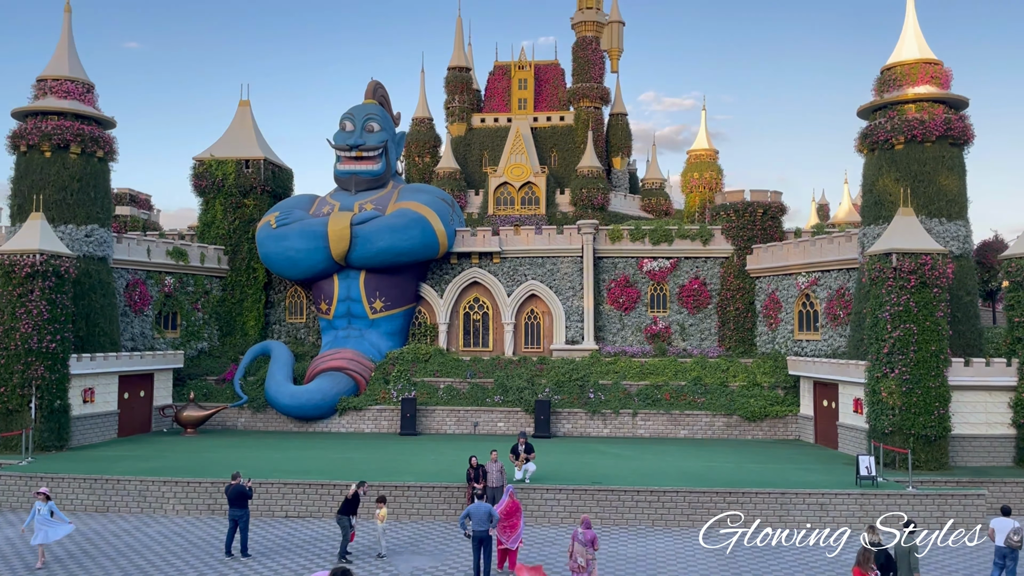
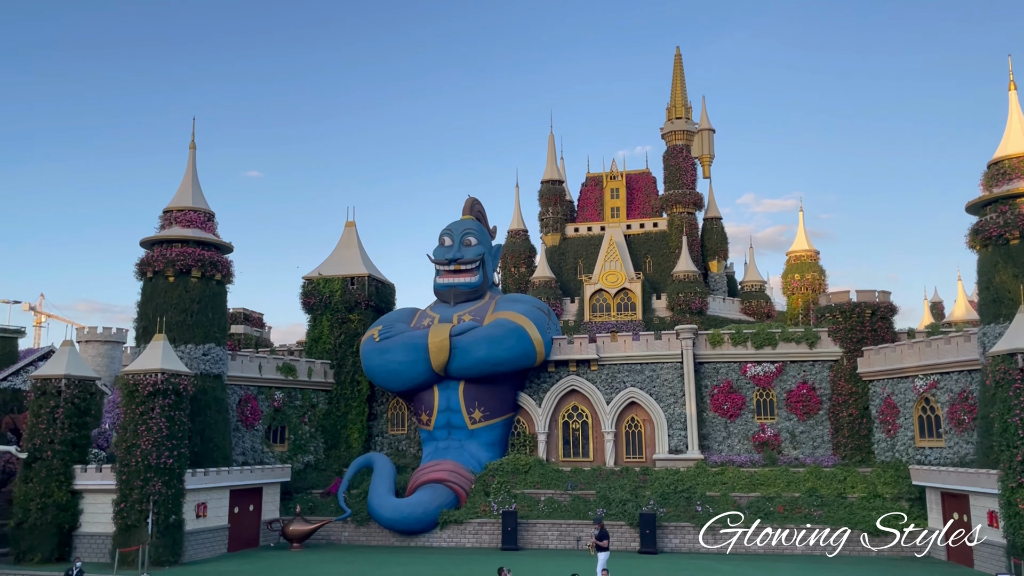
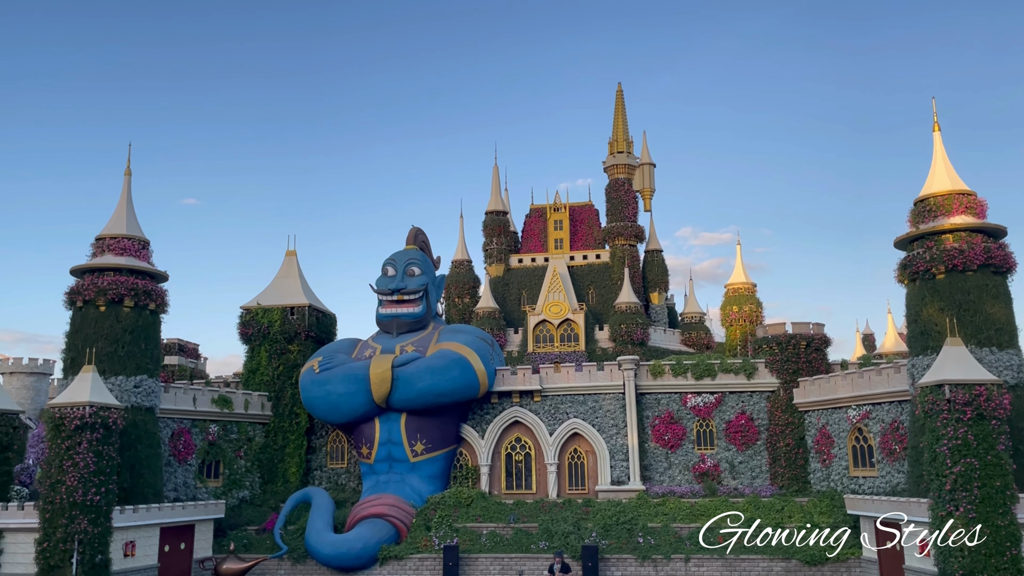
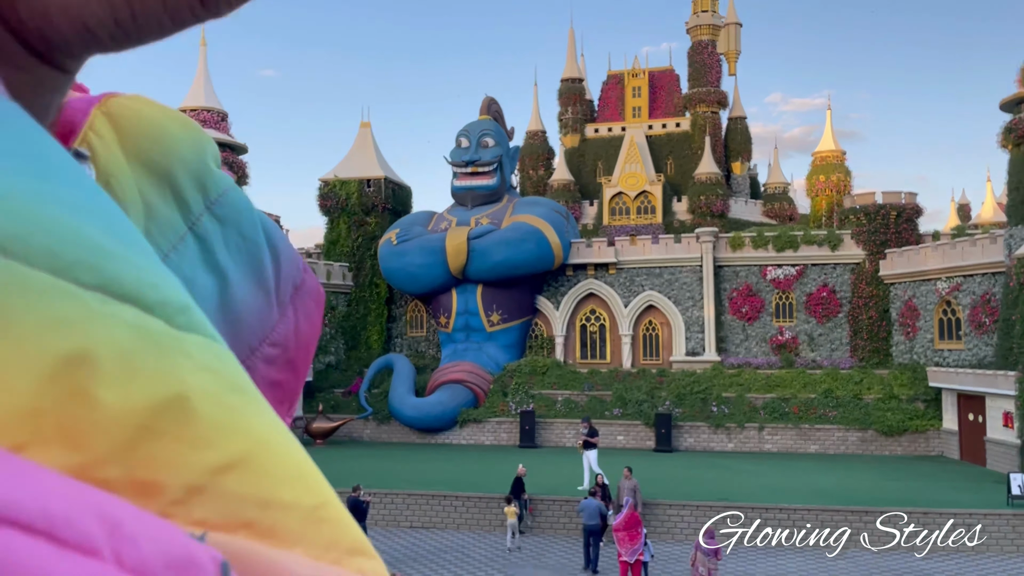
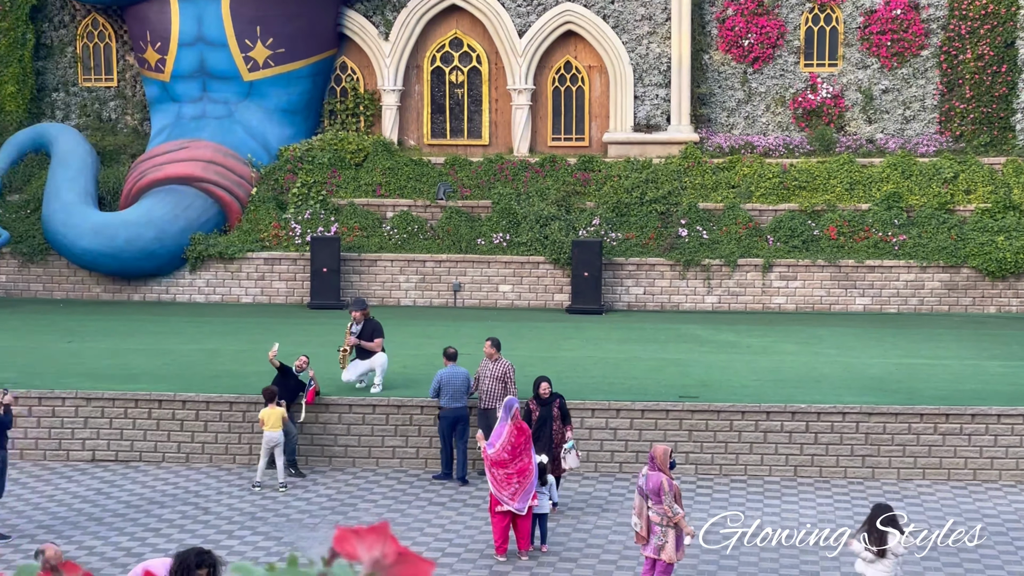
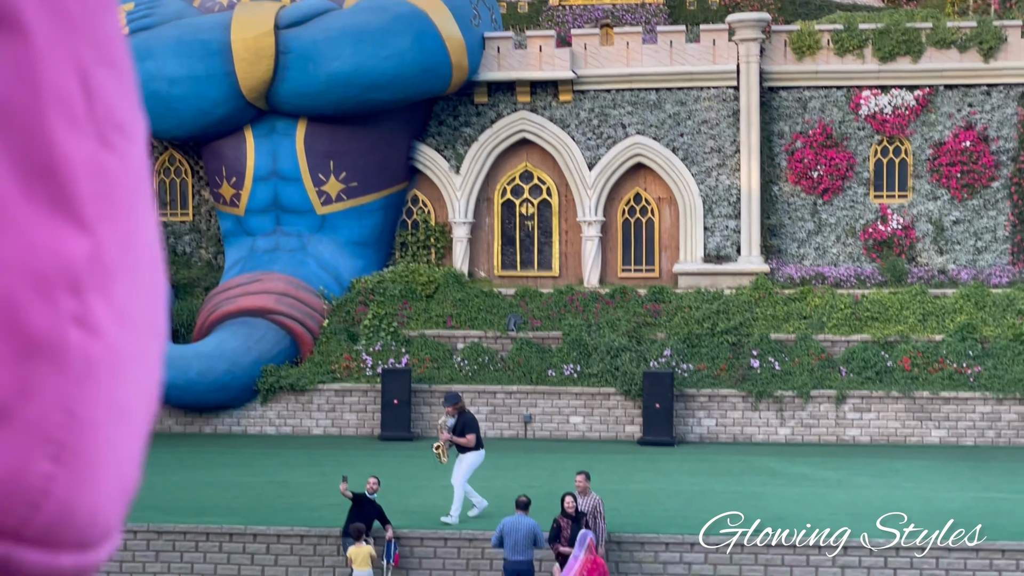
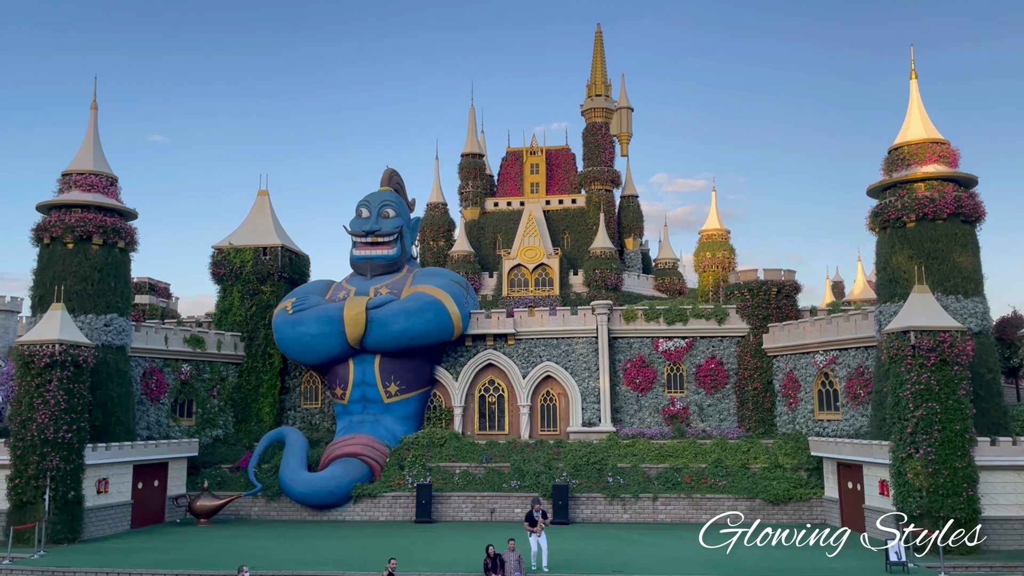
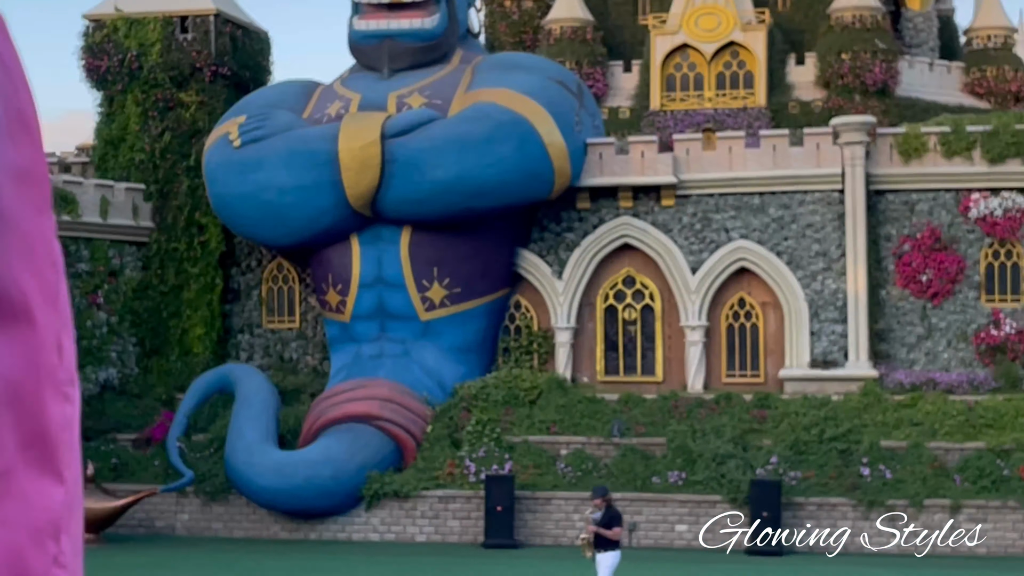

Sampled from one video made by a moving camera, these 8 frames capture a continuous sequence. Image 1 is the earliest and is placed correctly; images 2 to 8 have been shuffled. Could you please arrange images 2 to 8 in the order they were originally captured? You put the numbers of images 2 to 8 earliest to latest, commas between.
7, 3, 2, 4, 8, 6, 5
